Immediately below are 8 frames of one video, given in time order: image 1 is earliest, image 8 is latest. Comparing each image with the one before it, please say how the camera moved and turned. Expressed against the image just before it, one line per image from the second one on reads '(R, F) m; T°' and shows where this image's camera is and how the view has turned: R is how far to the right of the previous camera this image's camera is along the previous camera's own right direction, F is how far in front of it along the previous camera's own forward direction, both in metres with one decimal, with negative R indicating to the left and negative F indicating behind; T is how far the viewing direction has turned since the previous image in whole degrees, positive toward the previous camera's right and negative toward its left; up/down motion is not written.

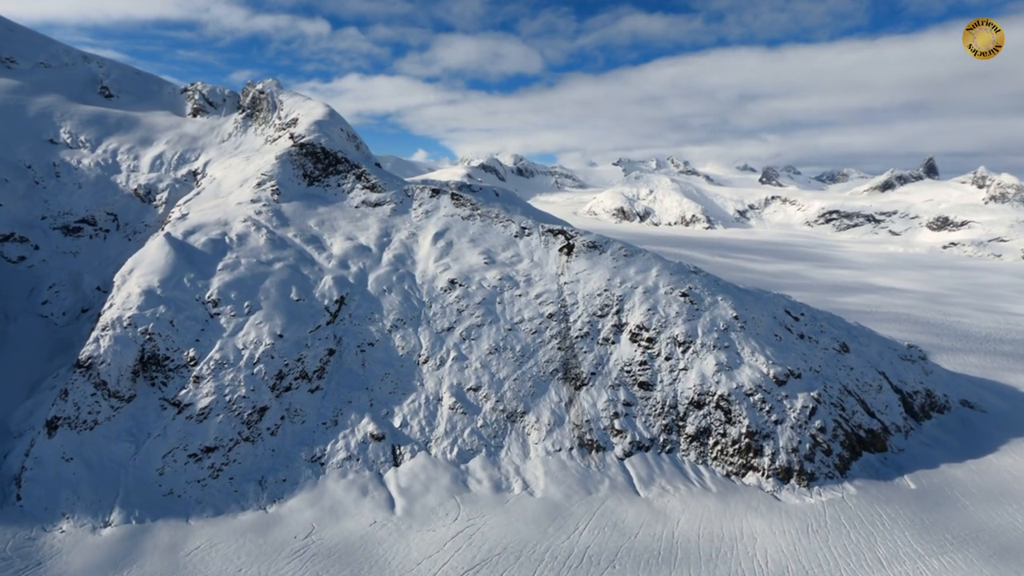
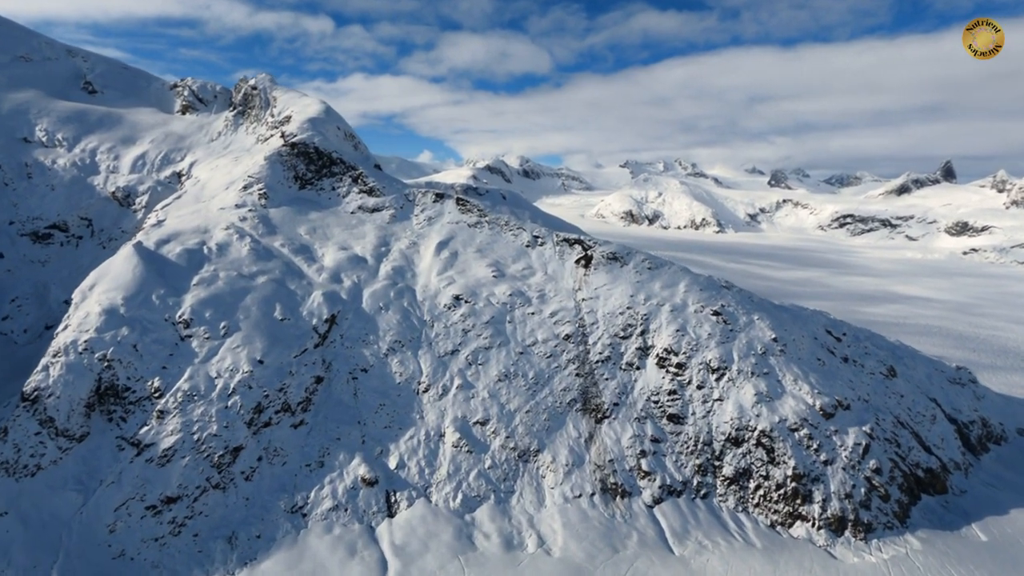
(-0.6, +5.2) m; -1°
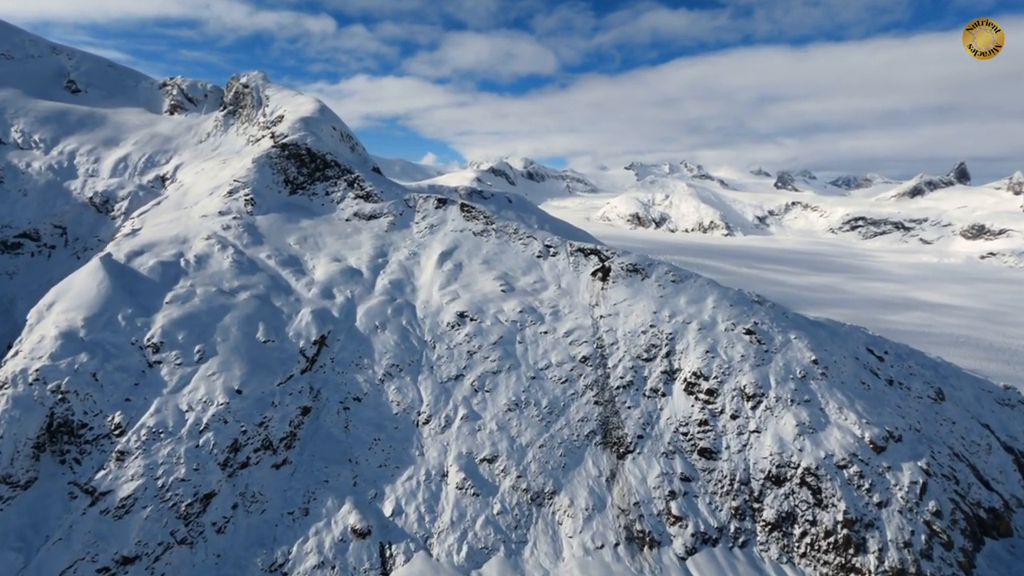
(-0.5, +4.3) m; 0°
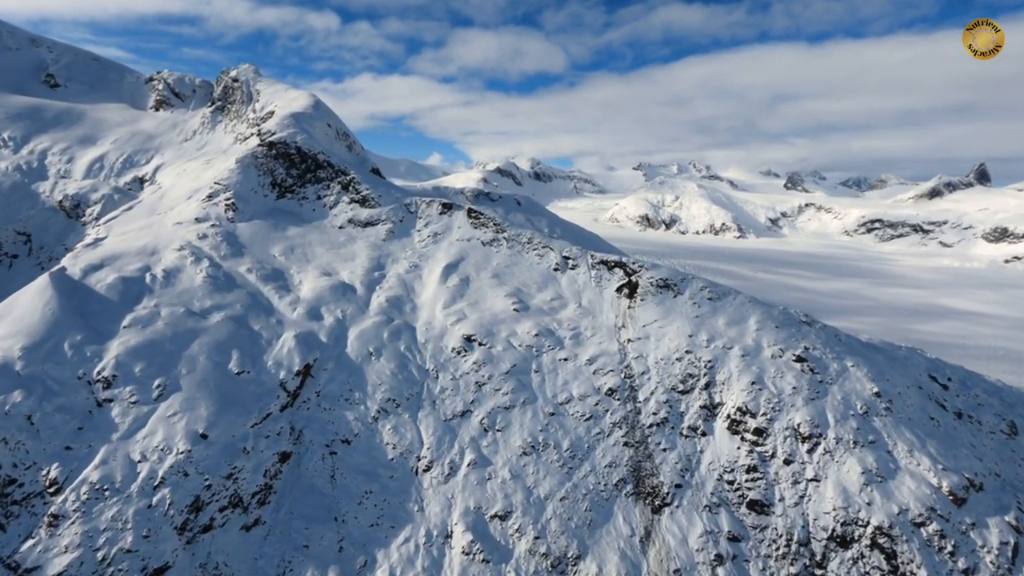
(-0.6, +5.2) m; -1°
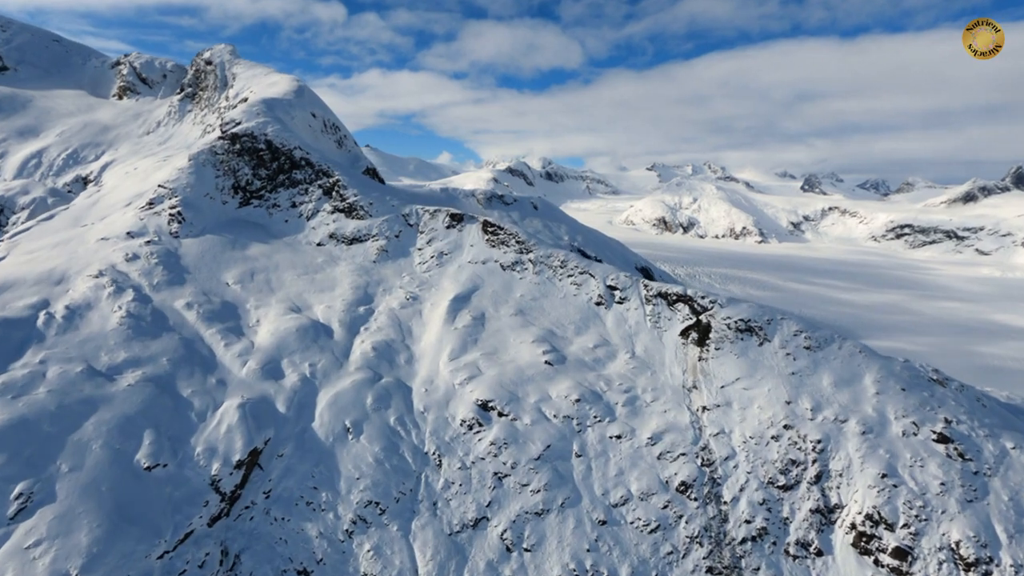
(-1.2, +9.5) m; -1°
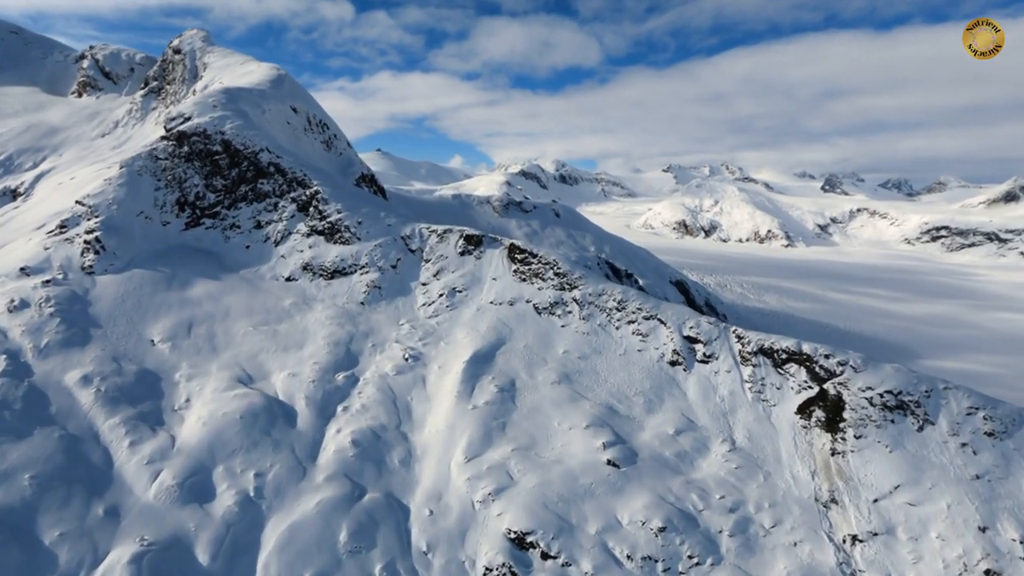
(-1.1, +8.6) m; -1°
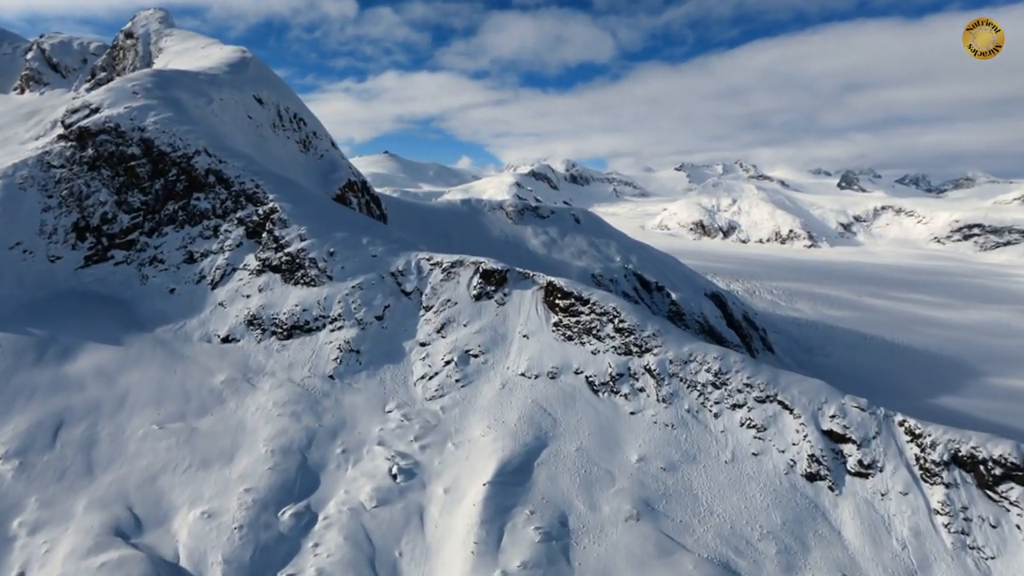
(-0.9, +7.7) m; -1°
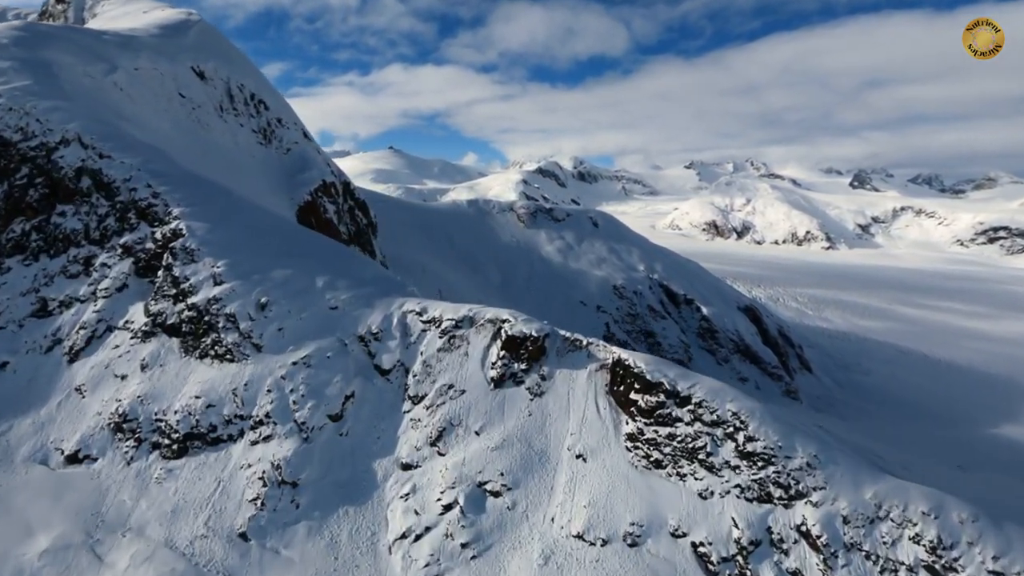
(-0.8, +6.9) m; -1°
